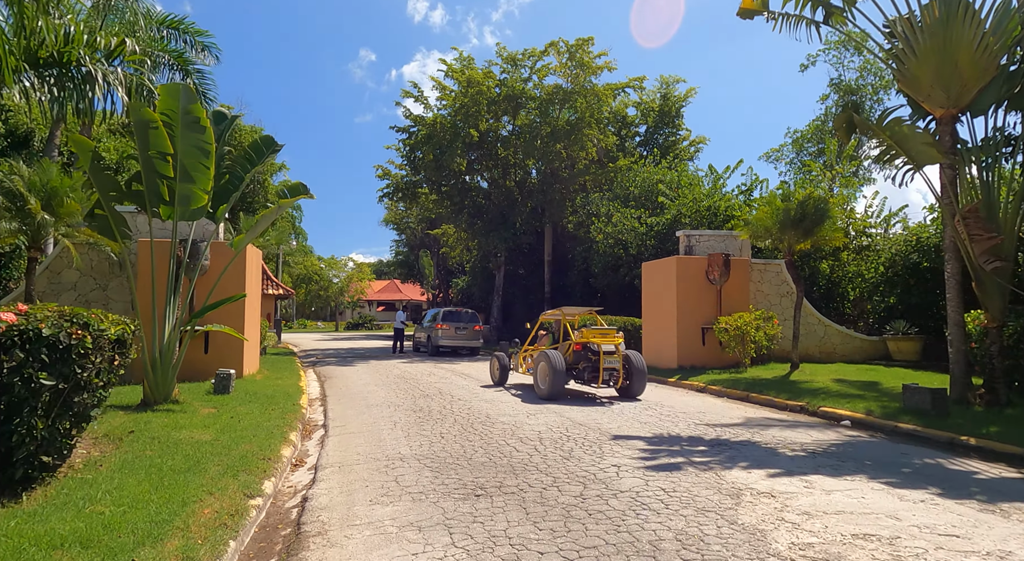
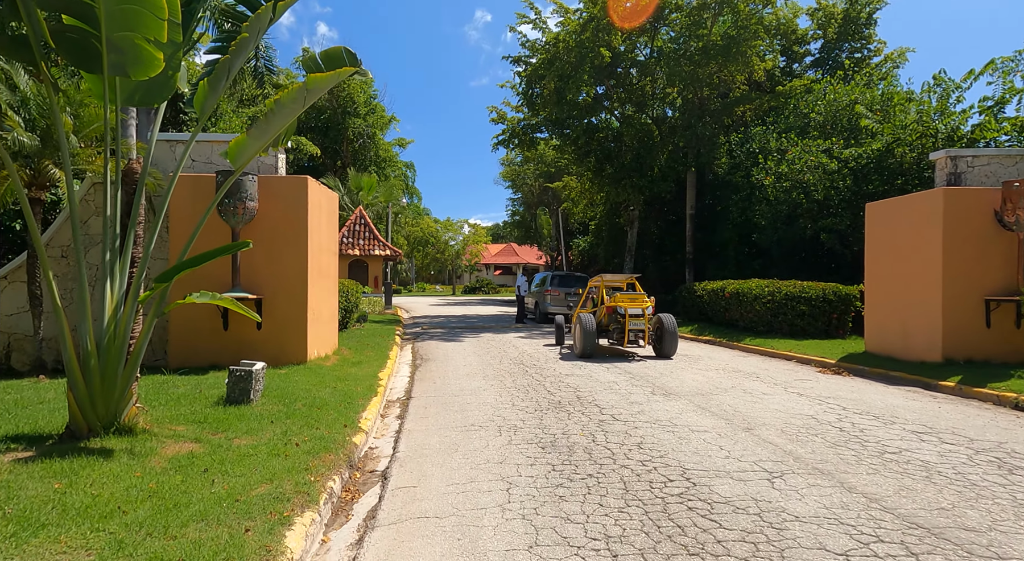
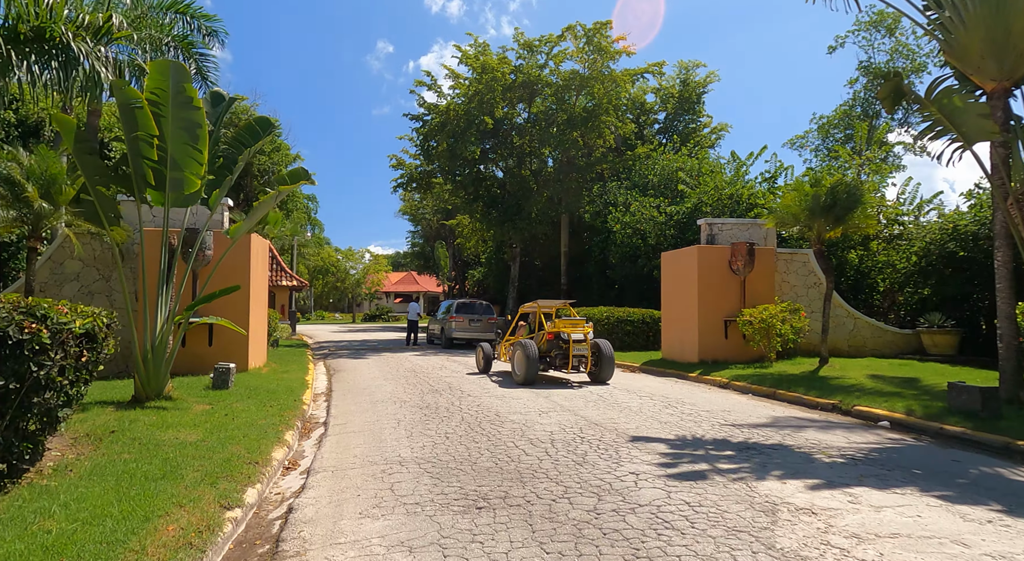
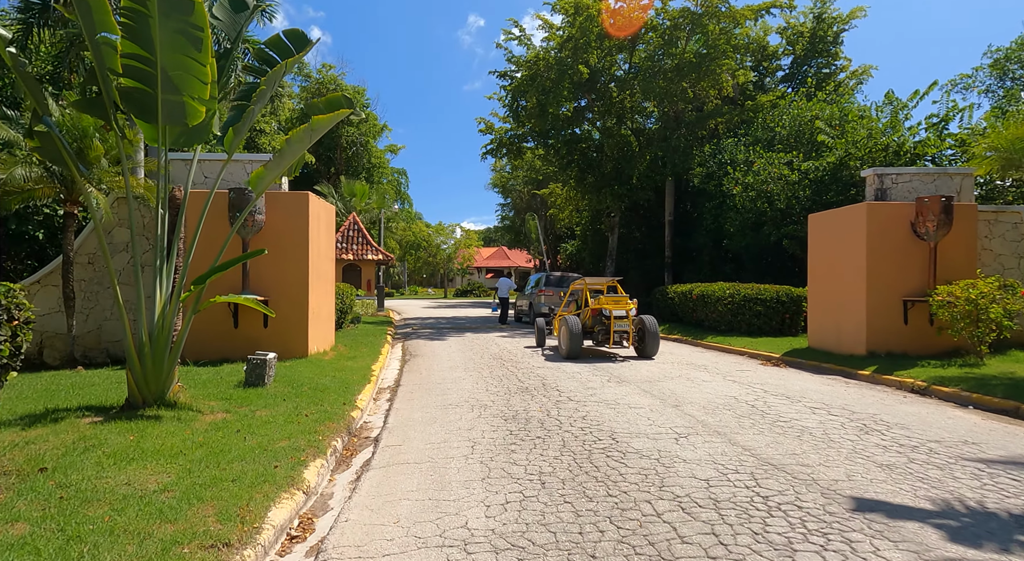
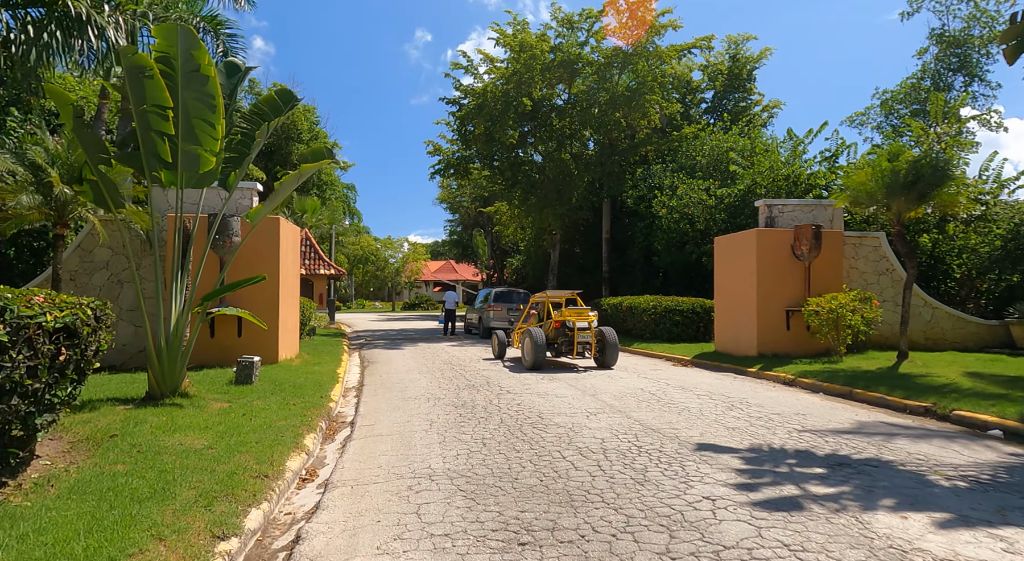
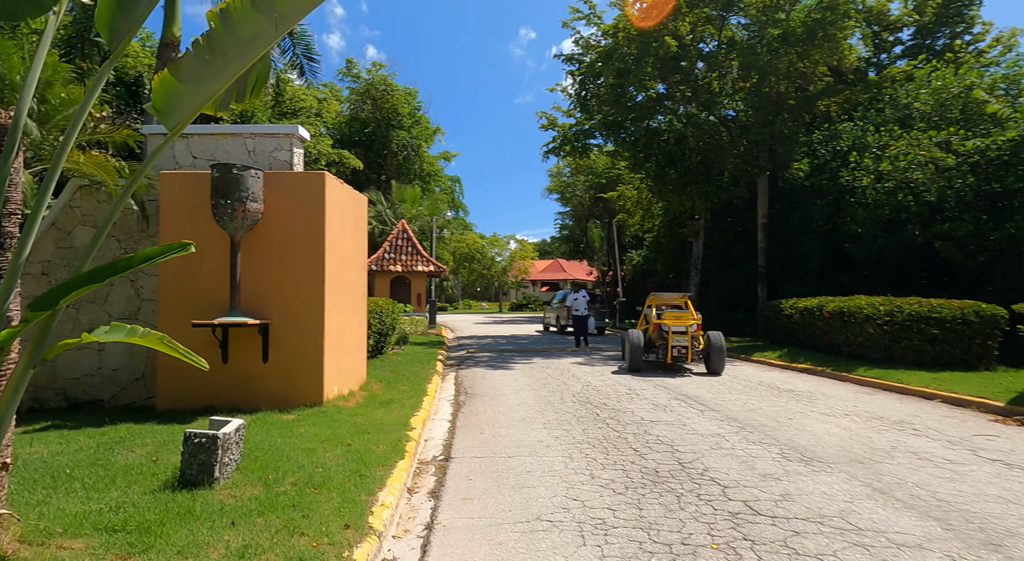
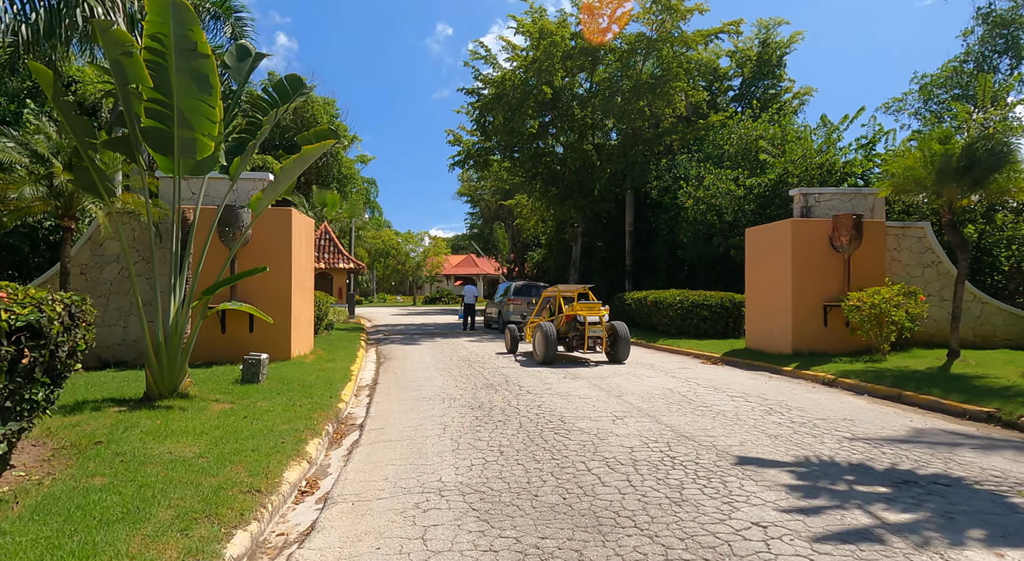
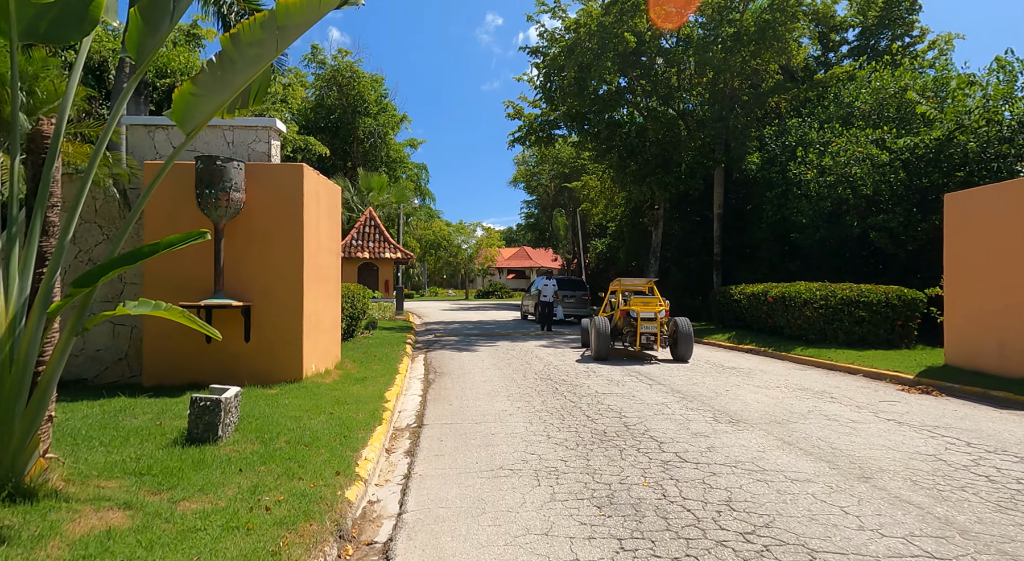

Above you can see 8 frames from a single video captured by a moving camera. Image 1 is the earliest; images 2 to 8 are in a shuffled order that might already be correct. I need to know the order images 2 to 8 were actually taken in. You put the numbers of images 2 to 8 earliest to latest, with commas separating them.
3, 5, 7, 4, 2, 8, 6
